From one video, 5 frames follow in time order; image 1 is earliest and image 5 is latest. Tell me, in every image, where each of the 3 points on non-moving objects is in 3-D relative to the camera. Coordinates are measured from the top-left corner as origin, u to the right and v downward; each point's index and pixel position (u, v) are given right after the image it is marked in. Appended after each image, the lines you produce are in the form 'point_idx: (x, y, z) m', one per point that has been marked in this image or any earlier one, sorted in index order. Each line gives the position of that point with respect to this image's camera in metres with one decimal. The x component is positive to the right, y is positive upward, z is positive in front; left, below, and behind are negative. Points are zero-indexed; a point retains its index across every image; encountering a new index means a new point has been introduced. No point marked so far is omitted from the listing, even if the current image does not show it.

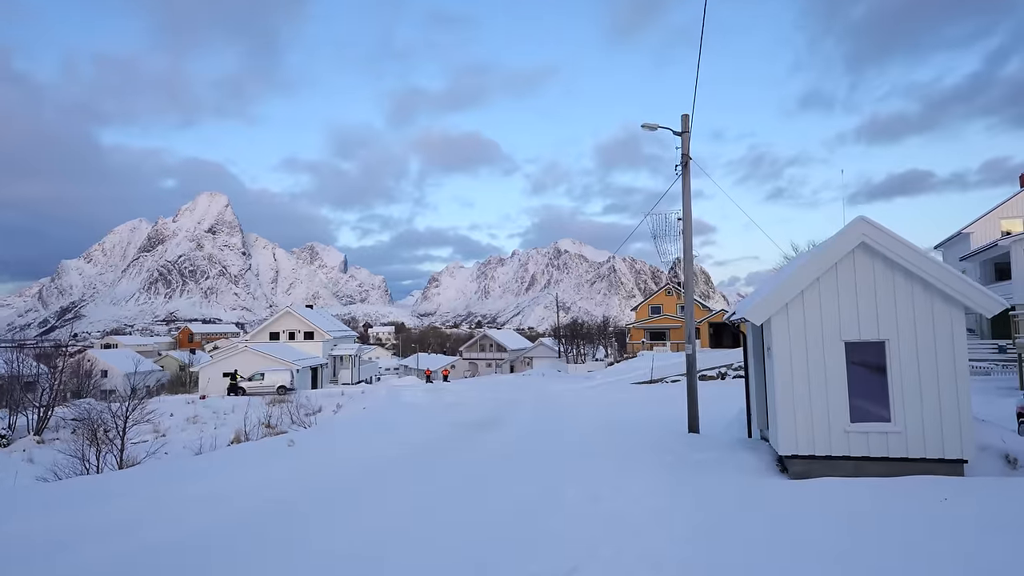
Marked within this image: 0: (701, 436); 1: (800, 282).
0: (+2.6, -2.0, +7.6) m
1: (+2.5, +0.1, +4.9) m
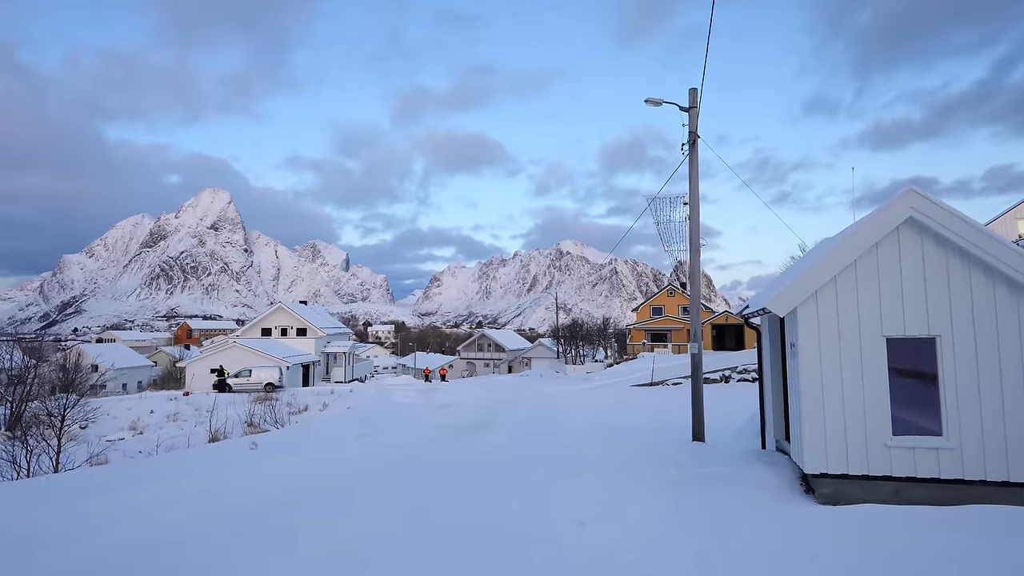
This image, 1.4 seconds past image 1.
0: (+2.4, -1.9, +6.8) m
1: (+2.4, +0.2, +4.1) m
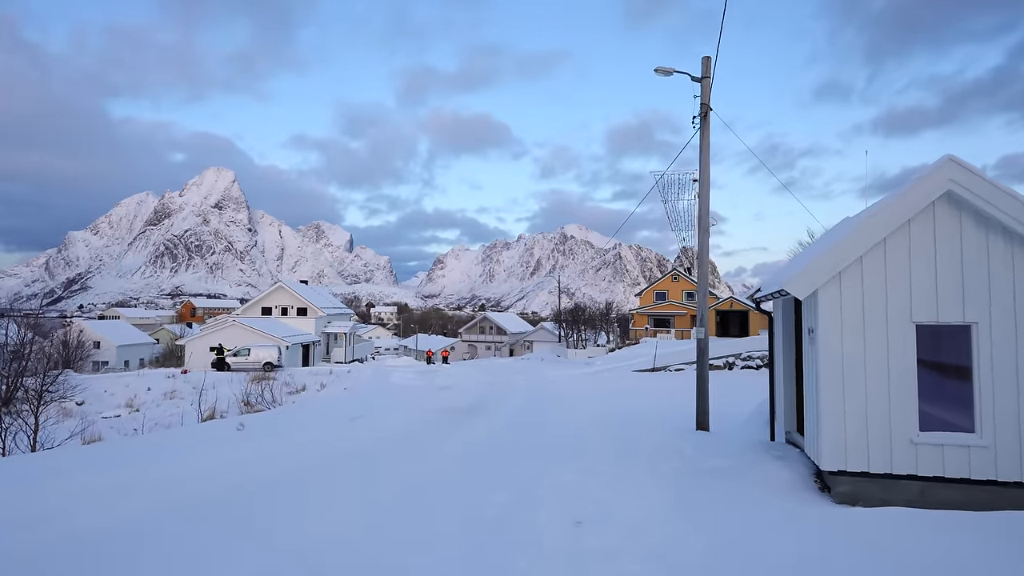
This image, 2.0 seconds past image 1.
0: (+2.3, -1.7, +6.5) m
1: (+2.3, +0.3, +3.7) m
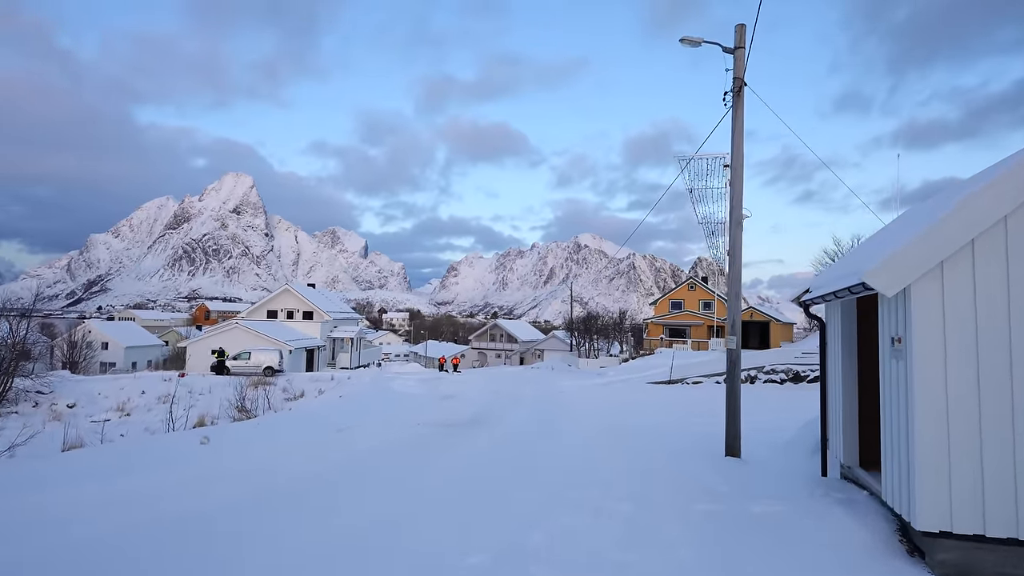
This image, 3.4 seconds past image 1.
0: (+2.3, -1.7, +5.5) m
1: (+2.2, +0.3, +2.7) m
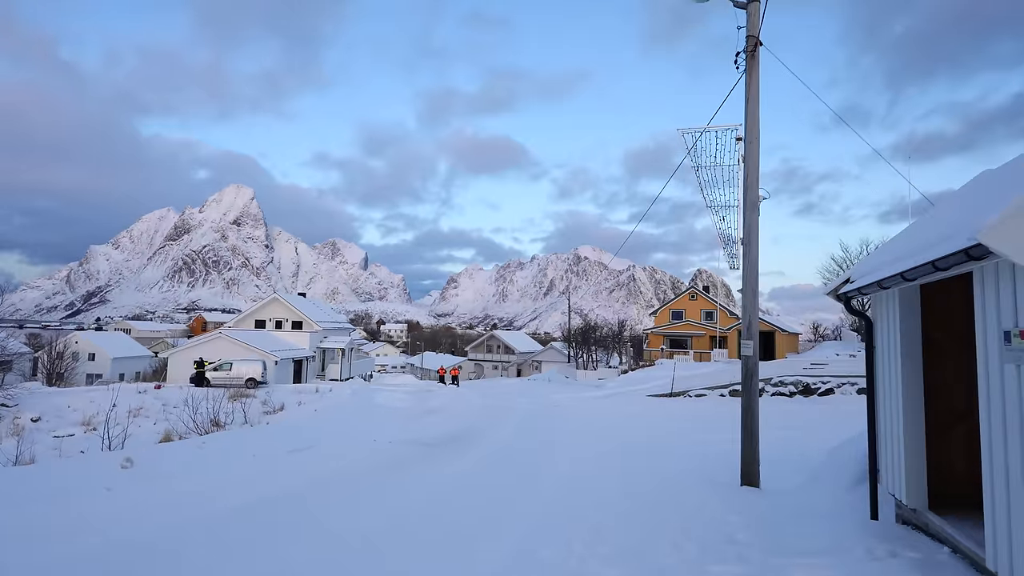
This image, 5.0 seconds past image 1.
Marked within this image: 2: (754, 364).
0: (+2.0, -1.7, +4.4) m
1: (+2.0, +0.5, +1.8) m
2: (+2.2, -0.7, +5.0) m
